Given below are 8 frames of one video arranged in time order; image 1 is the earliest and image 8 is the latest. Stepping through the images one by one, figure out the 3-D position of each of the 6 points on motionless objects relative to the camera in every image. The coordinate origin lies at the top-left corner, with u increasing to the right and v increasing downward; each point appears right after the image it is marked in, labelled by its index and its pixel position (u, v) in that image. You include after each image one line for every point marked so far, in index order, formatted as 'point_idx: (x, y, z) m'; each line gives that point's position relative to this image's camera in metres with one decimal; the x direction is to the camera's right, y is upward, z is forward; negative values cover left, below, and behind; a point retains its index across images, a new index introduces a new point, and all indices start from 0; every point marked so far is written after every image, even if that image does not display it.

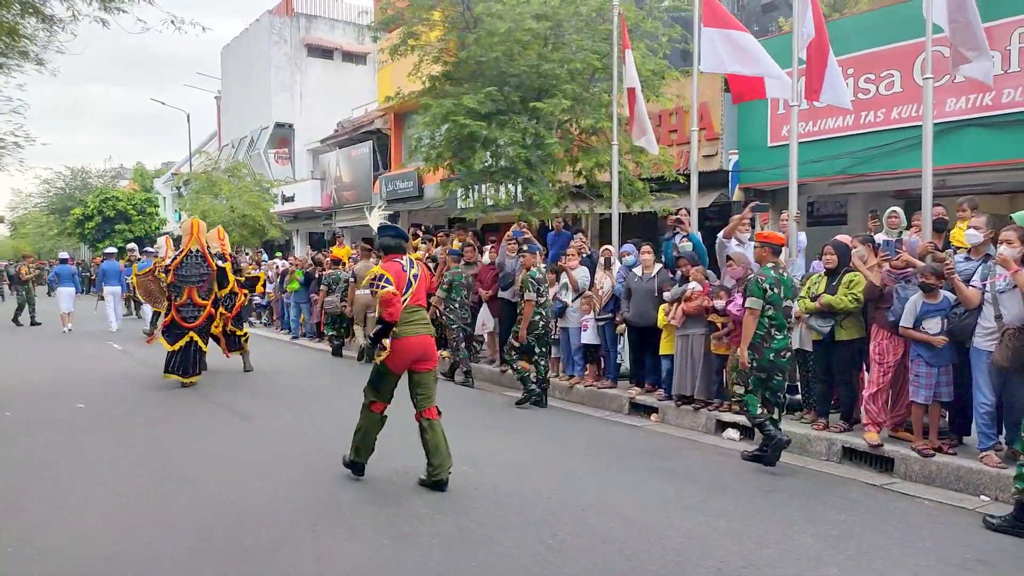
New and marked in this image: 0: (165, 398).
0: (-4.4, -1.5, +10.1) m
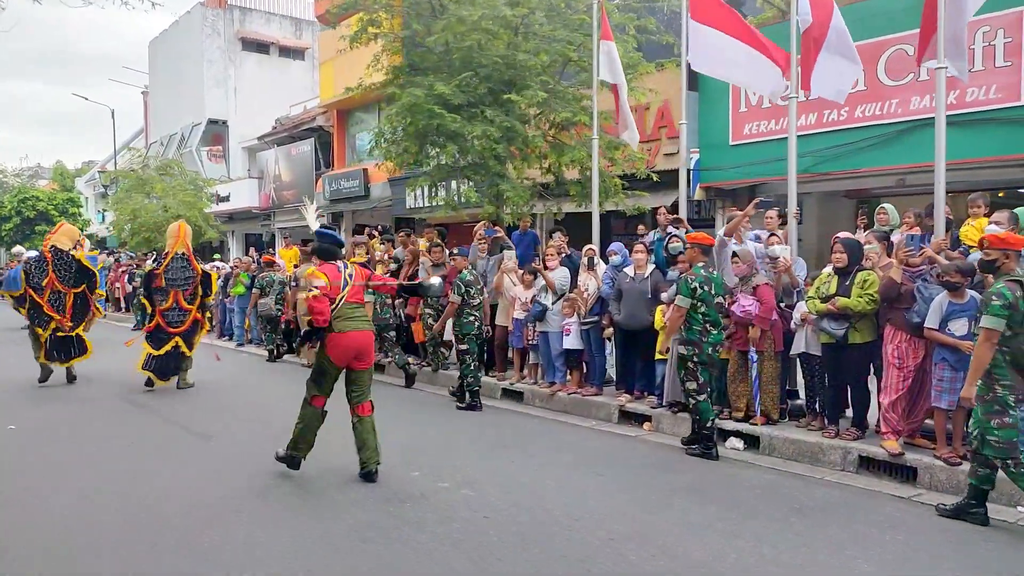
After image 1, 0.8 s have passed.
0: (-4.7, -1.5, +9.1) m
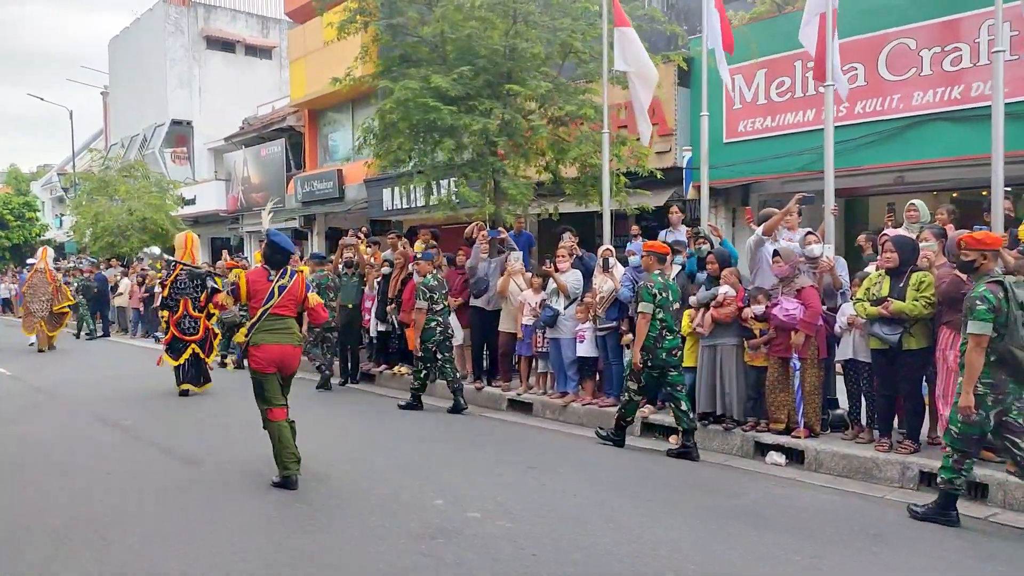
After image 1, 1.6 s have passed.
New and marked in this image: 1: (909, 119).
0: (-4.6, -1.6, +8.3) m
1: (+6.7, +2.8, +13.0) m
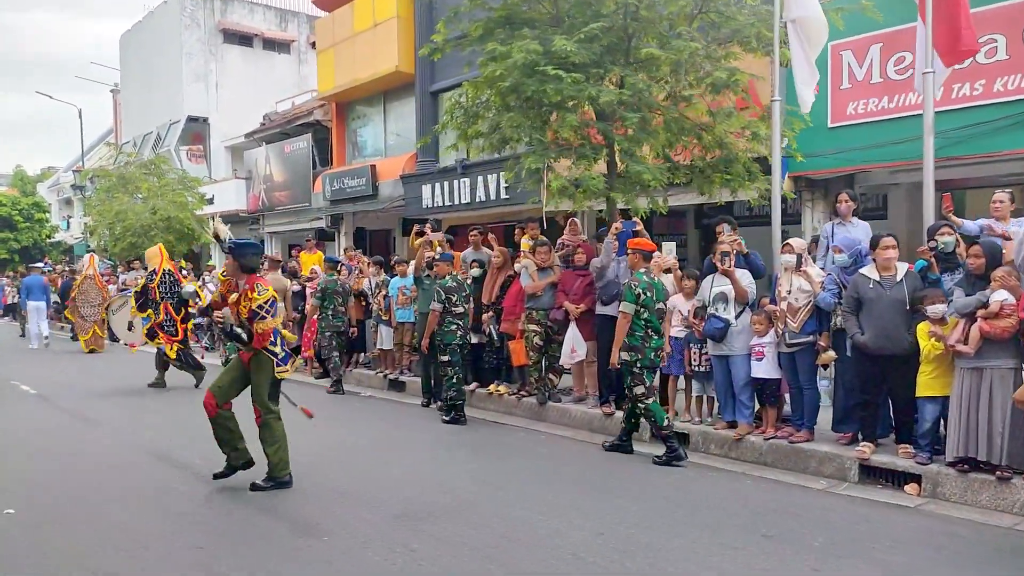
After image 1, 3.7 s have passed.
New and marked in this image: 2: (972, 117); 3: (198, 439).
0: (-3.2, -1.7, +6.6) m
1: (+8.1, +2.8, +11.3) m
2: (+7.4, +2.7, +12.2) m
3: (-3.3, -1.6, +8.2) m
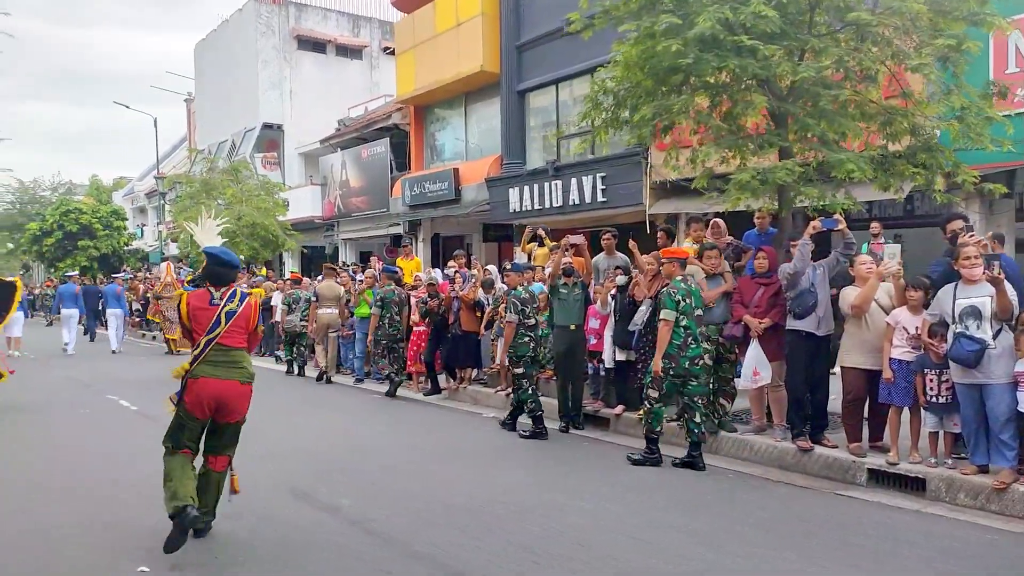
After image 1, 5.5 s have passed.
0: (-1.7, -1.8, +5.6) m
1: (+9.9, +2.7, +9.6) m
2: (+9.3, +2.6, +10.5) m
3: (-1.7, -1.7, +7.2) m
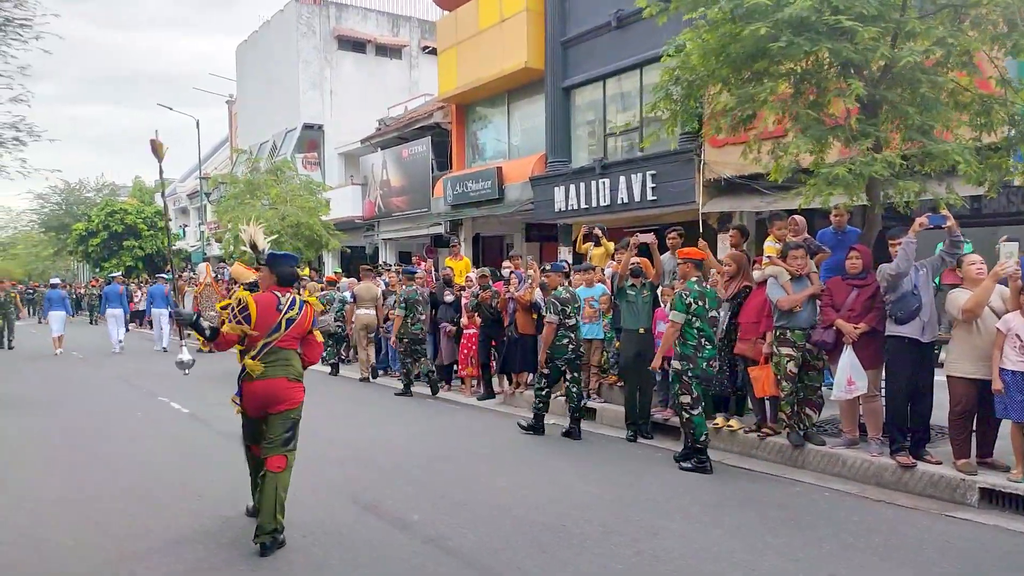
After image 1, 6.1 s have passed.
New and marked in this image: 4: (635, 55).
0: (-1.1, -1.8, +5.3) m
1: (+10.6, +2.6, +8.7) m
2: (+10.1, +2.6, +9.7) m
3: (-1.1, -1.8, +6.9) m
4: (+3.2, +6.0, +19.9) m
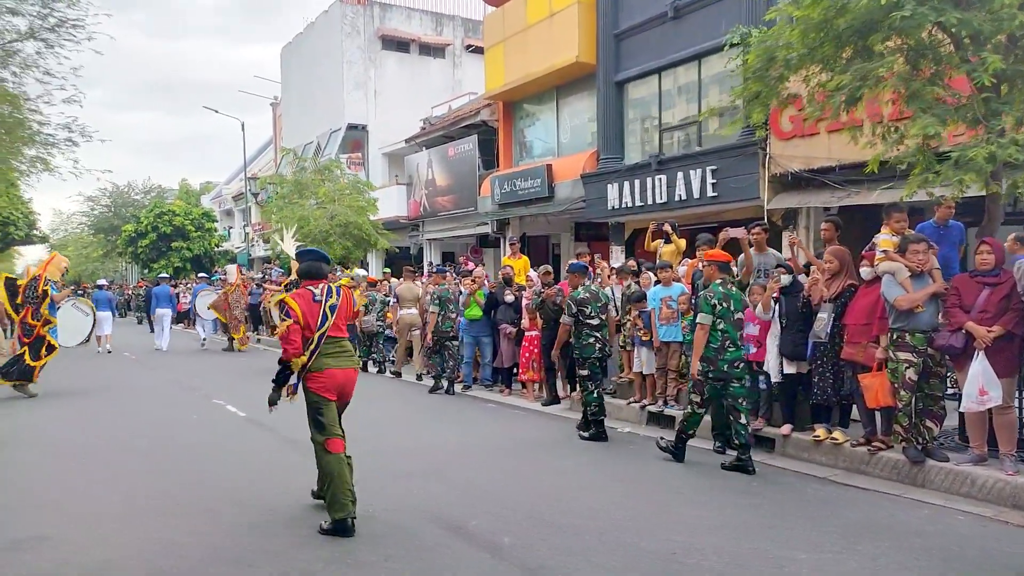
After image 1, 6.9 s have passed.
0: (-0.5, -1.8, +4.8) m
1: (+11.4, +2.7, +7.6) m
2: (+10.9, +2.6, +8.6) m
3: (-0.4, -1.7, +6.4) m
4: (+4.5, +6.0, +19.2) m
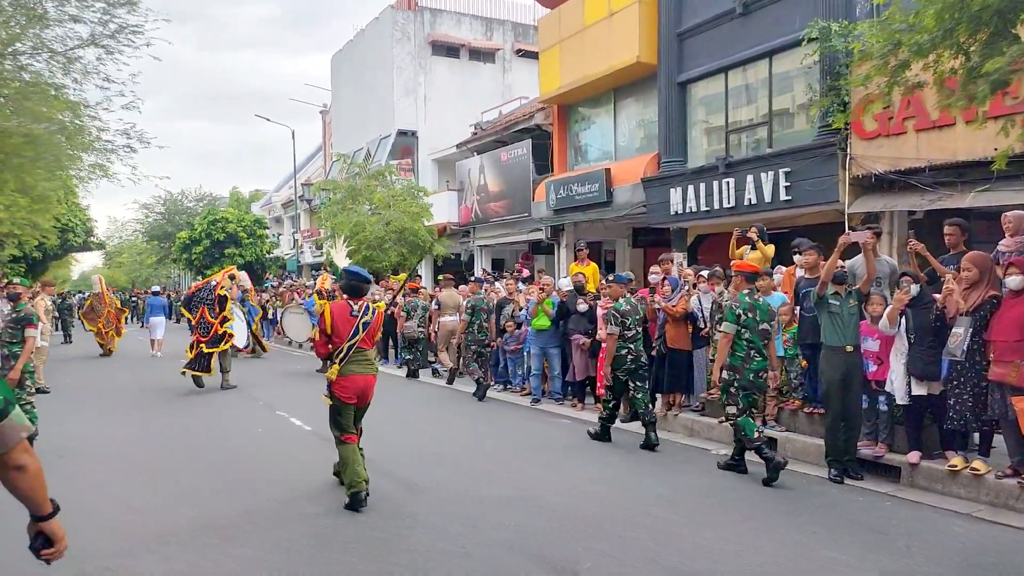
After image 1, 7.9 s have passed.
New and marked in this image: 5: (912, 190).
0: (+0.2, -1.8, +4.2) m
1: (+12.3, +2.5, +6.4) m
2: (+11.8, +2.5, +7.4) m
3: (+0.4, -1.8, +5.7) m
4: (+6.0, +5.8, +18.3) m
5: (+7.4, +1.8, +14.3) m
